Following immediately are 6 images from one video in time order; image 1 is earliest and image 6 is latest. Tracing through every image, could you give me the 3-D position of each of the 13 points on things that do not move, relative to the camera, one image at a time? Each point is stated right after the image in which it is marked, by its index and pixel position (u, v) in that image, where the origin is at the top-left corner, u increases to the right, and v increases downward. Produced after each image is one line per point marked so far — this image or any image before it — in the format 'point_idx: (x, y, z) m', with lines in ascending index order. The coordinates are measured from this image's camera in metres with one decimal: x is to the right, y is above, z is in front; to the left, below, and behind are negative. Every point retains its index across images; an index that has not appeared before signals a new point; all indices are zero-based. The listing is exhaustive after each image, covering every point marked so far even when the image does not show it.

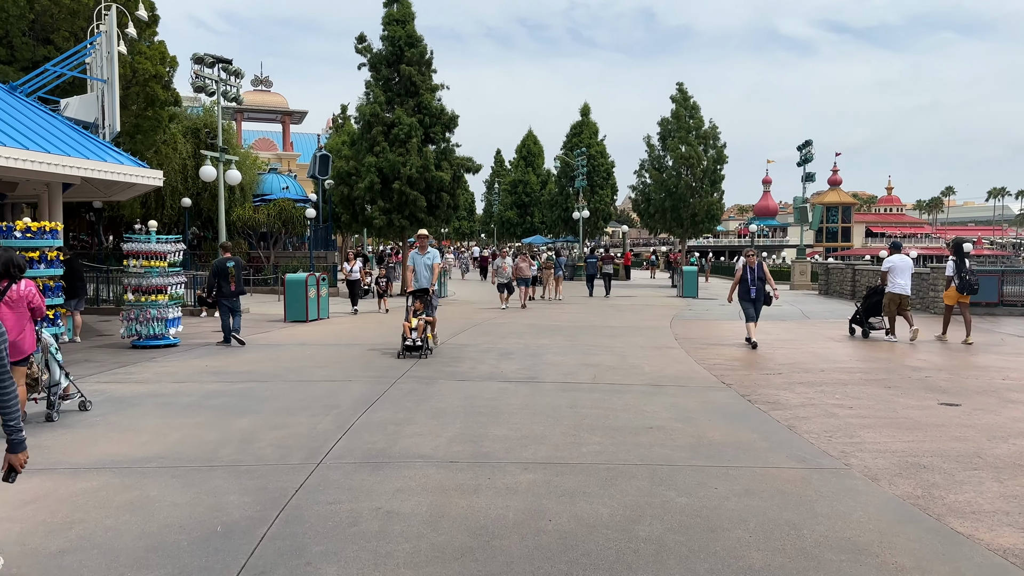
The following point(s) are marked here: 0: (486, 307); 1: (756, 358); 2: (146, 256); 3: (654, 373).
0: (-0.6, -0.5, +19.5) m
1: (+3.5, -1.0, +11.0) m
2: (-5.8, +0.5, +12.3) m
3: (+1.8, -1.1, +9.5) m
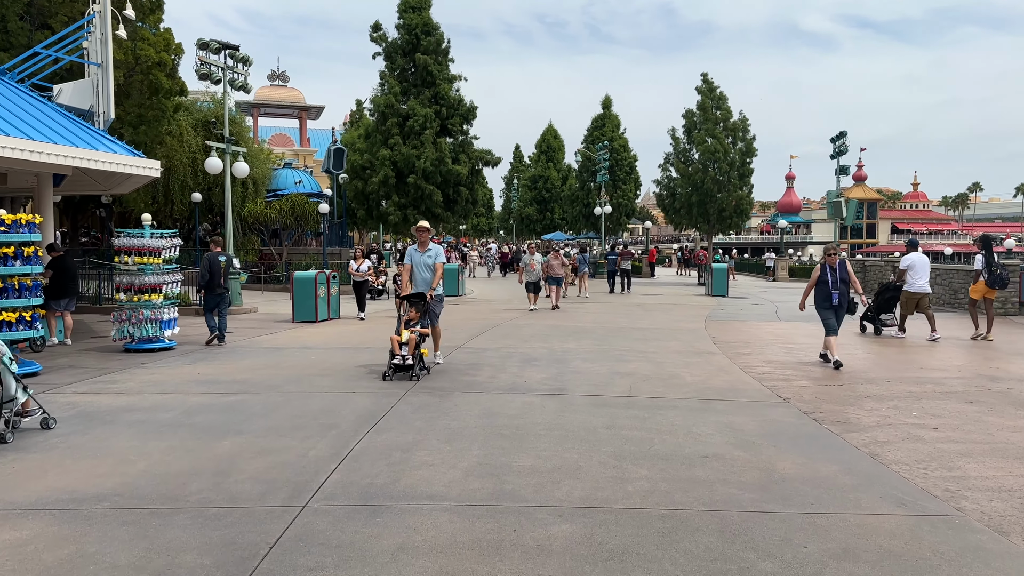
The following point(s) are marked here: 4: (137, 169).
0: (-0.1, -0.4, +18.5) m
1: (+3.8, -1.0, +9.9) m
2: (-5.5, +0.5, +11.4) m
3: (+2.0, -1.0, +8.4) m
4: (-6.3, +2.0, +13.1) m
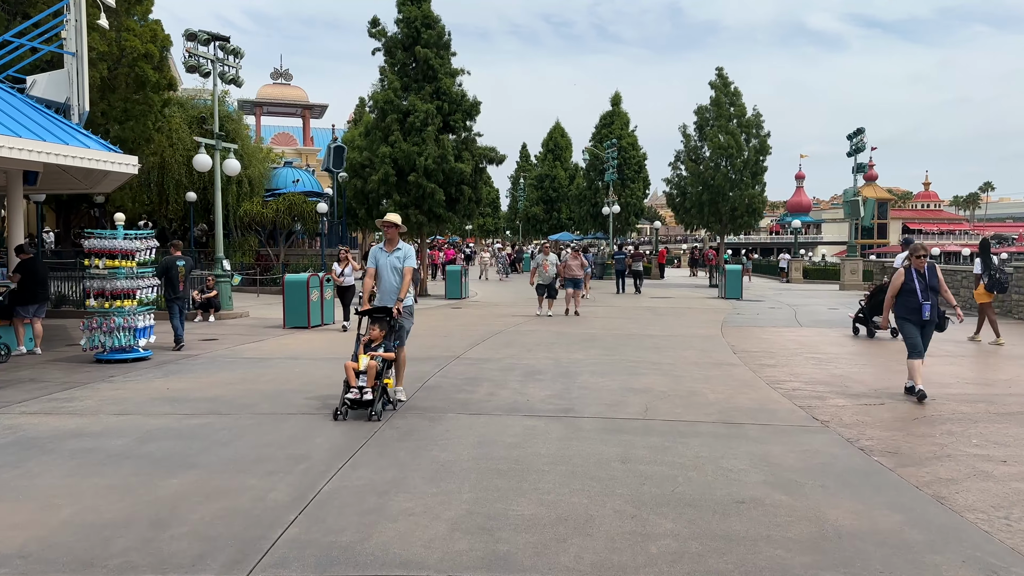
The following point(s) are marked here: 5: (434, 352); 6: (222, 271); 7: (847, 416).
0: (0.0, -0.5, +17.6) m
1: (+3.8, -1.1, +8.9) m
2: (-5.5, +0.4, +10.5) m
3: (+2.0, -1.1, +7.5) m
4: (-6.3, +1.9, +12.3) m
5: (-1.1, -0.9, +10.9) m
6: (-6.3, +0.4, +16.8) m
7: (+3.1, -1.2, +7.1) m
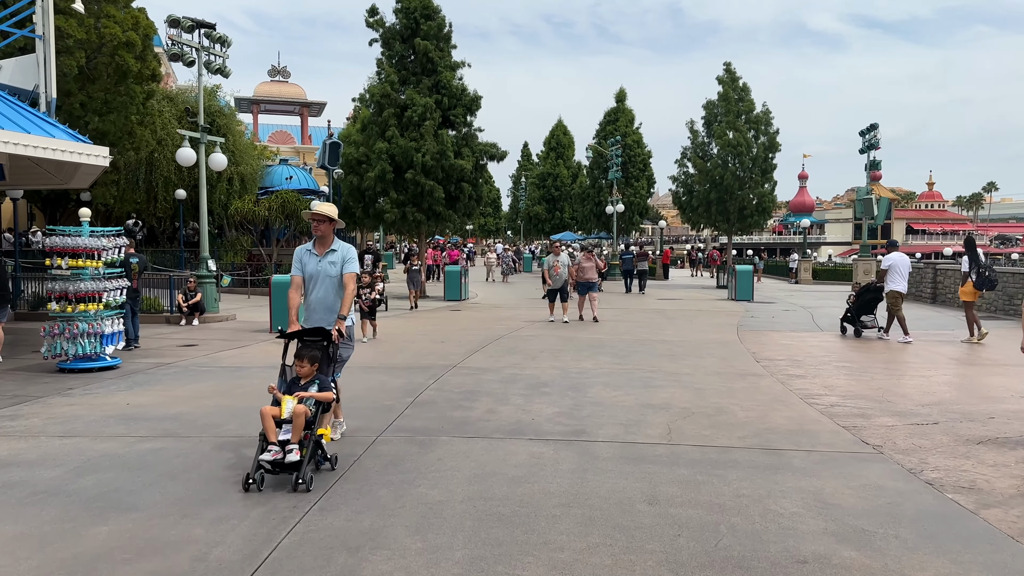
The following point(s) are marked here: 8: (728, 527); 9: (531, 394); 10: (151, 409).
0: (0.0, -0.6, +16.6) m
1: (+3.8, -1.1, +8.0) m
2: (-5.4, +0.4, +9.6) m
3: (+2.1, -1.2, +6.5) m
4: (-6.3, +1.9, +11.3) m
5: (-1.1, -0.9, +9.9) m
6: (-6.2, +0.3, +15.9) m
7: (+3.1, -1.2, +6.2) m
8: (+1.2, -1.3, +4.1) m
9: (+0.2, -1.0, +7.7) m
10: (-3.4, -1.1, +7.3) m
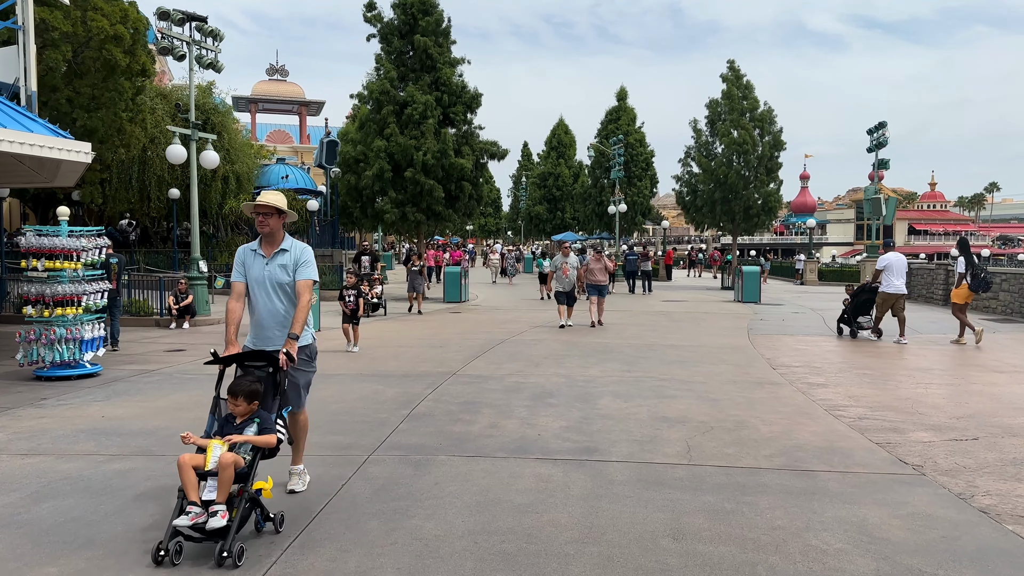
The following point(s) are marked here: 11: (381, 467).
0: (+0.1, -0.6, +16.1) m
1: (+3.8, -1.1, +7.4) m
2: (-5.4, +0.4, +9.1) m
3: (+2.1, -1.2, +6.0) m
4: (-6.2, +1.9, +10.8) m
5: (-1.0, -1.0, +9.4) m
6: (-6.2, +0.3, +15.4) m
7: (+3.1, -1.2, +5.7) m
8: (+1.2, -1.3, +3.6) m
9: (+0.2, -1.1, +7.2) m
10: (-3.3, -1.2, +6.7) m
11: (-0.9, -1.2, +5.2) m
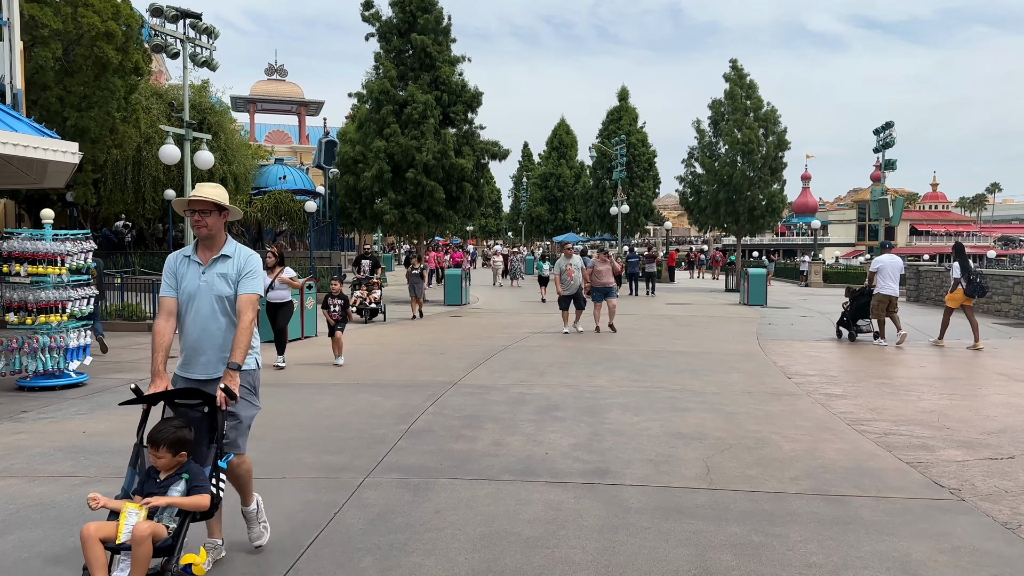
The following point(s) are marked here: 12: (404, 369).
0: (+0.1, -0.7, +15.7) m
1: (+3.9, -1.2, +7.1) m
2: (-5.3, +0.3, +8.7) m
3: (+2.1, -1.2, +5.6) m
4: (-6.2, +1.8, +10.4) m
5: (-1.0, -1.0, +9.0) m
6: (-6.2, +0.2, +15.0) m
7: (+3.2, -1.3, +5.3) m
8: (+1.2, -1.4, +3.2) m
9: (+0.3, -1.1, +6.8) m
10: (-3.3, -1.2, +6.3) m
11: (-0.8, -1.3, +4.8) m
12: (-1.3, -1.0, +9.5) m
